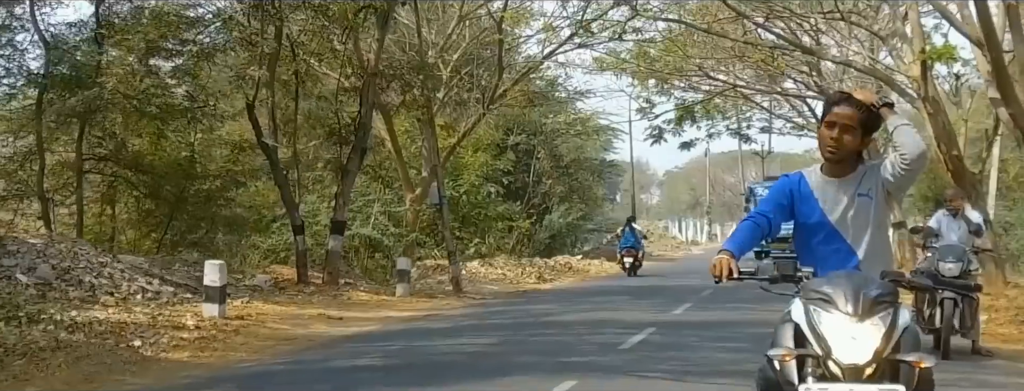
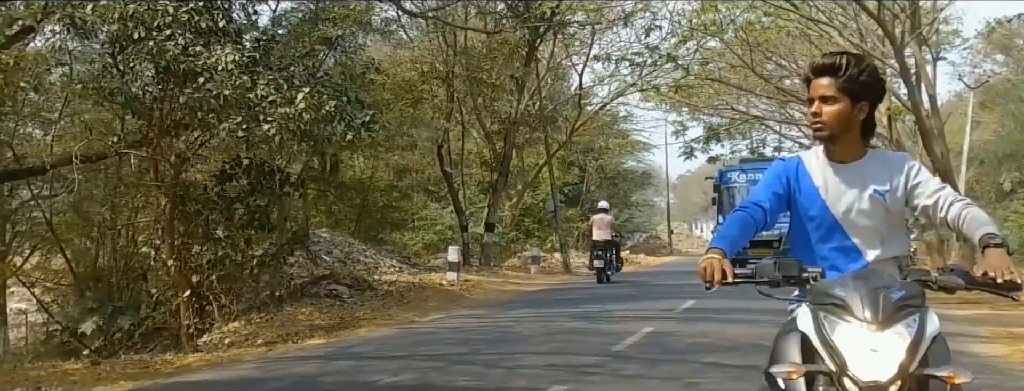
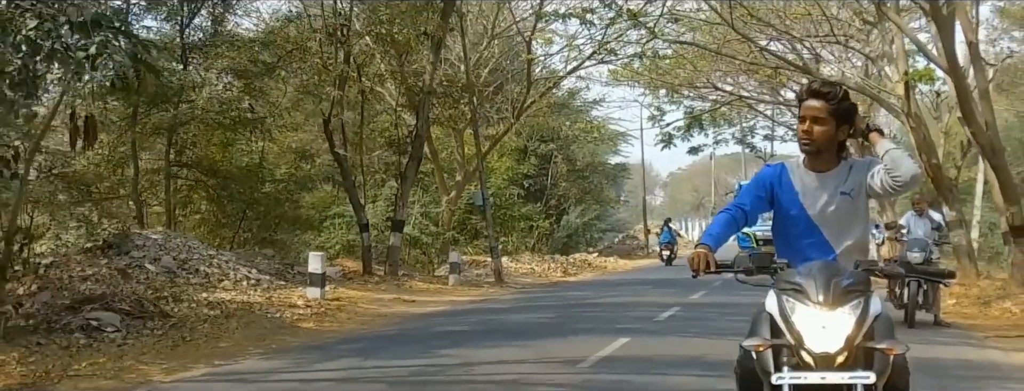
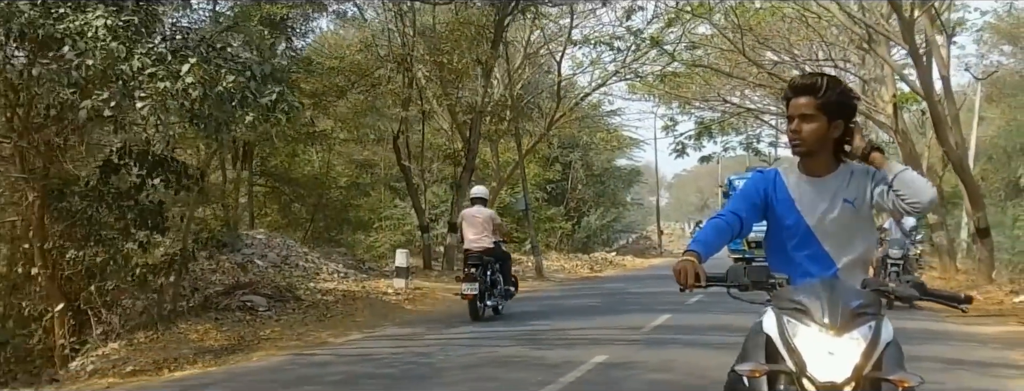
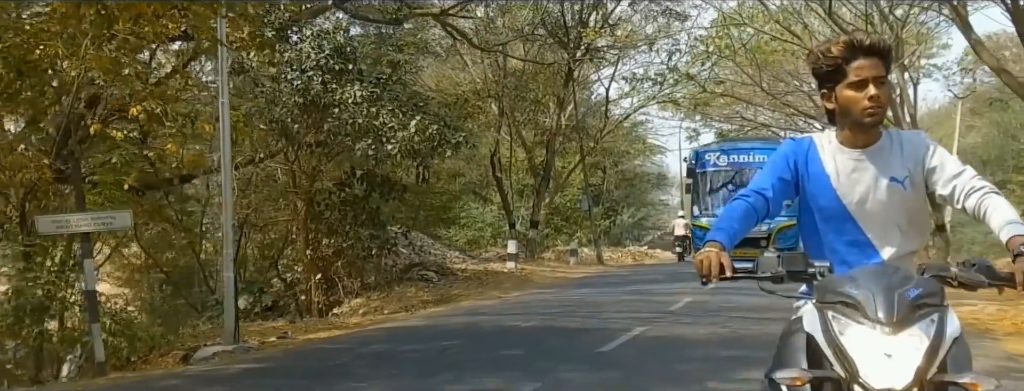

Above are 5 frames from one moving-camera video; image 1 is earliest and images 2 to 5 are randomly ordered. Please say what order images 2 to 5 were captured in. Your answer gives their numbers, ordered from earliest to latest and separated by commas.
3, 4, 2, 5
